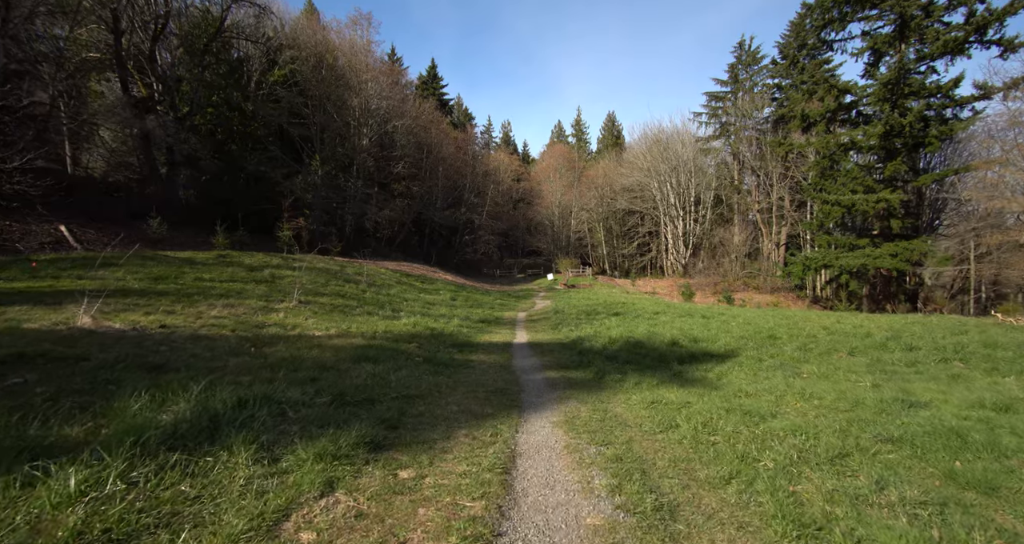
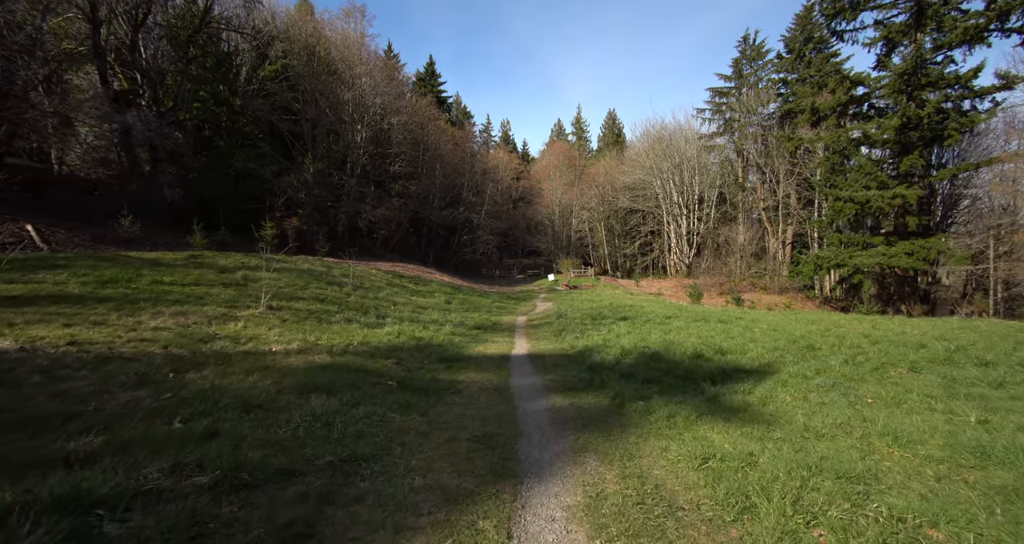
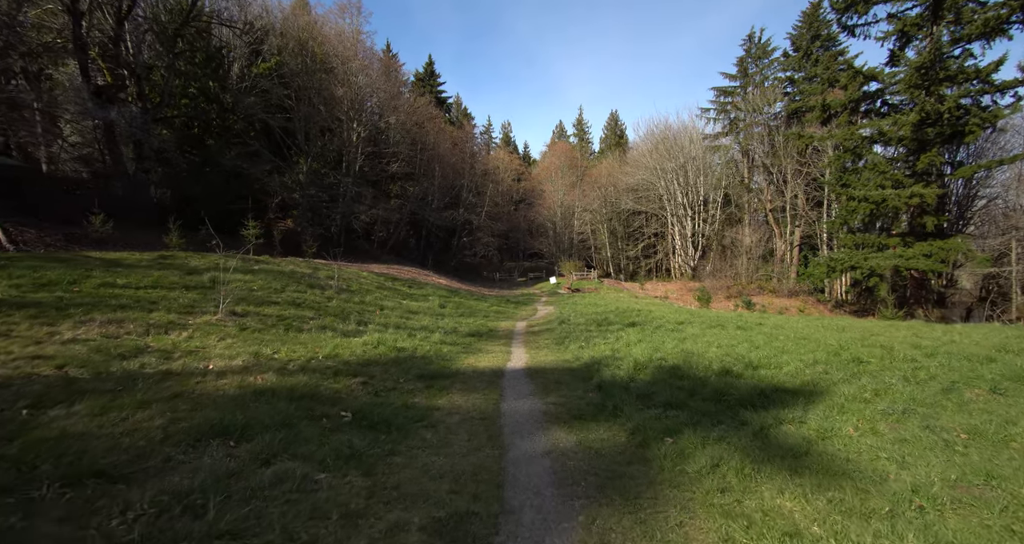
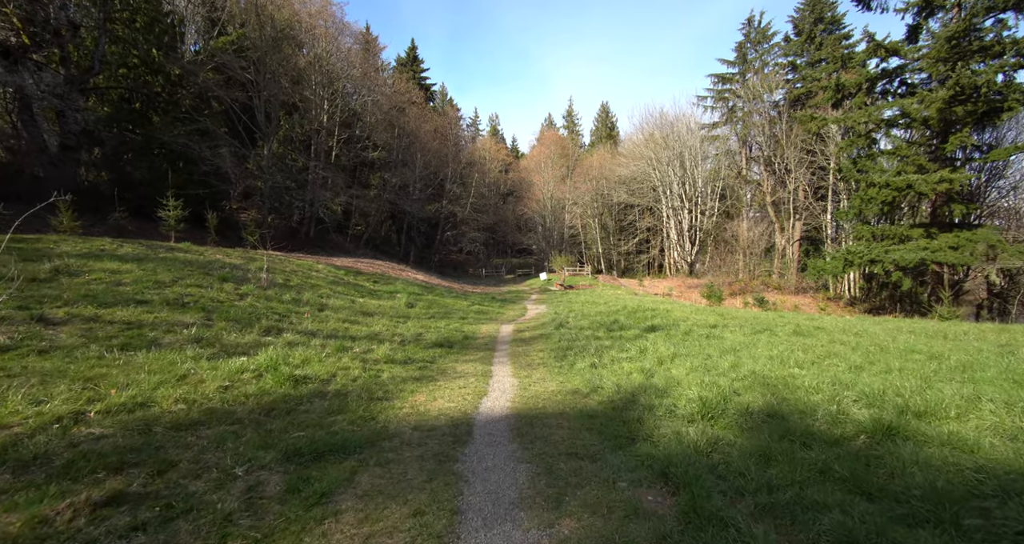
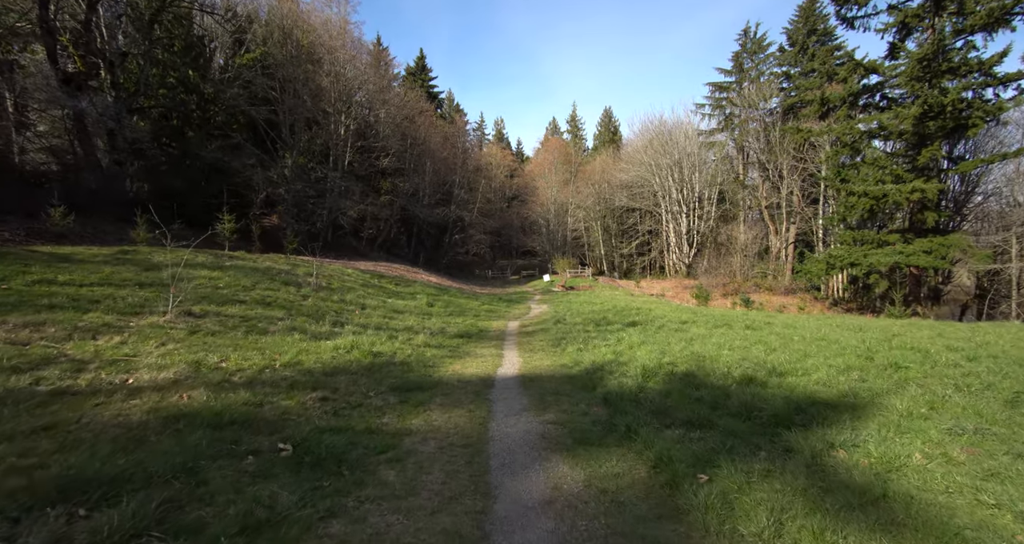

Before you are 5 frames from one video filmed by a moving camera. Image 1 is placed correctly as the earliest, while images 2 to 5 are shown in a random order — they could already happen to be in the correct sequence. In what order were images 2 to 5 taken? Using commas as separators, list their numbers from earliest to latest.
2, 3, 5, 4
